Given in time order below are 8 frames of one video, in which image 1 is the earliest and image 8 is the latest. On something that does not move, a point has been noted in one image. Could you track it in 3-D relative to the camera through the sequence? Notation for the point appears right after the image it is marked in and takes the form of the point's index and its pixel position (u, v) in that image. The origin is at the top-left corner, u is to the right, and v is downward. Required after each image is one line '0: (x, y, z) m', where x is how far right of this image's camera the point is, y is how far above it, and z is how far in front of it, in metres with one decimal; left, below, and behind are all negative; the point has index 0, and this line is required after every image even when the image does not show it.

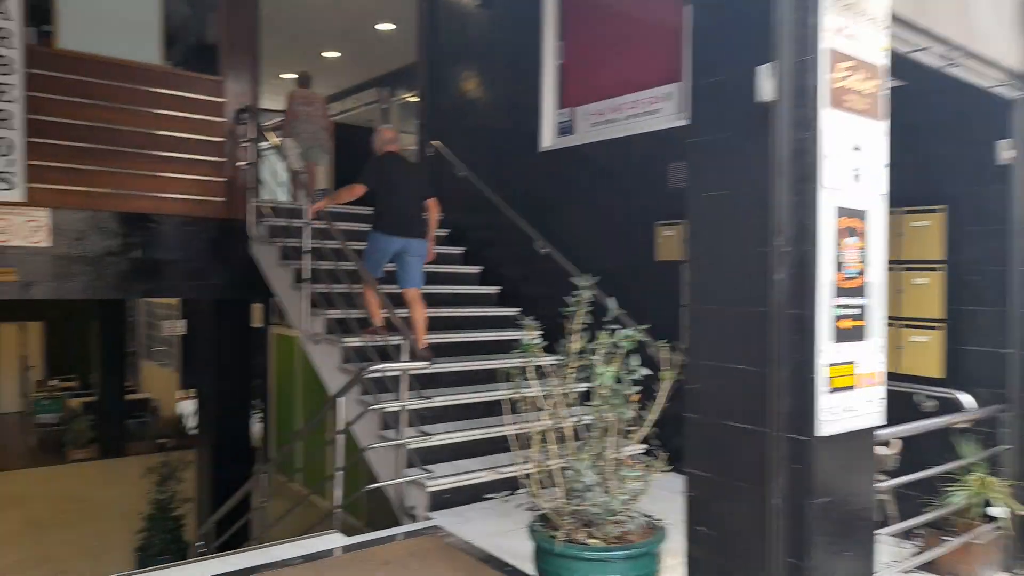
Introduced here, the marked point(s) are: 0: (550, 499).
0: (+0.1, -0.7, +2.4) m
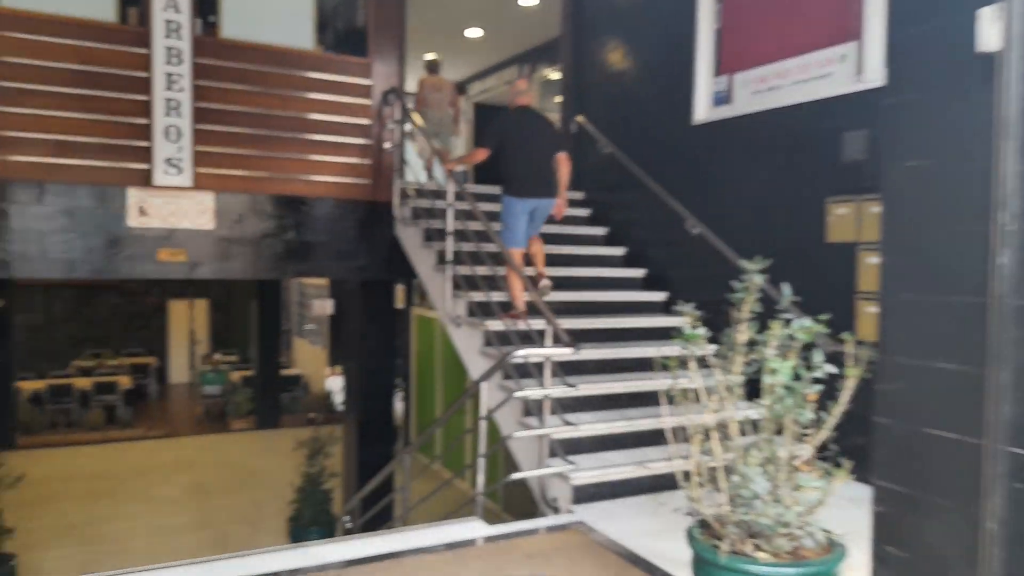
0: (+0.6, -0.6, +2.2) m
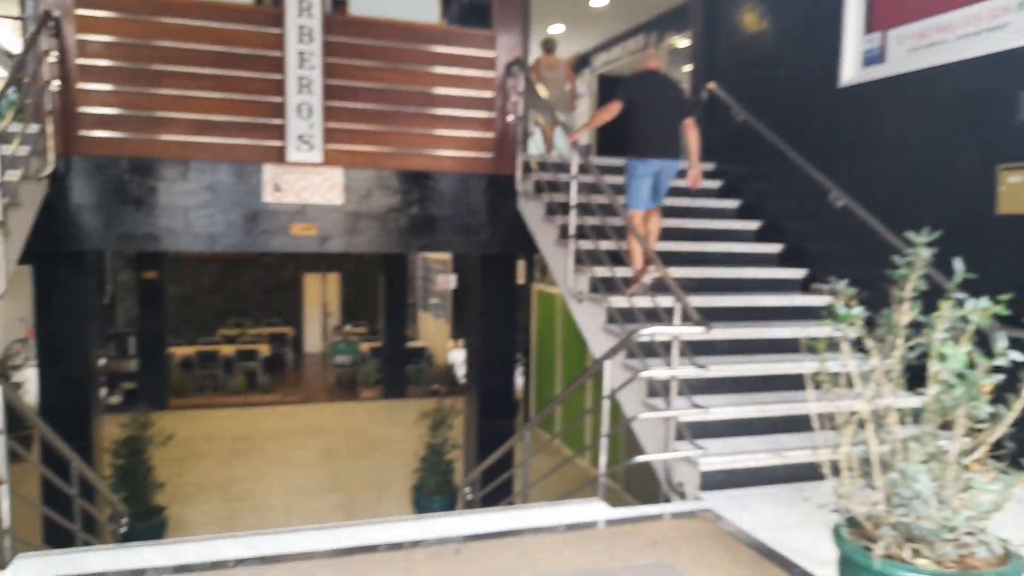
0: (+0.9, -0.6, +2.0) m
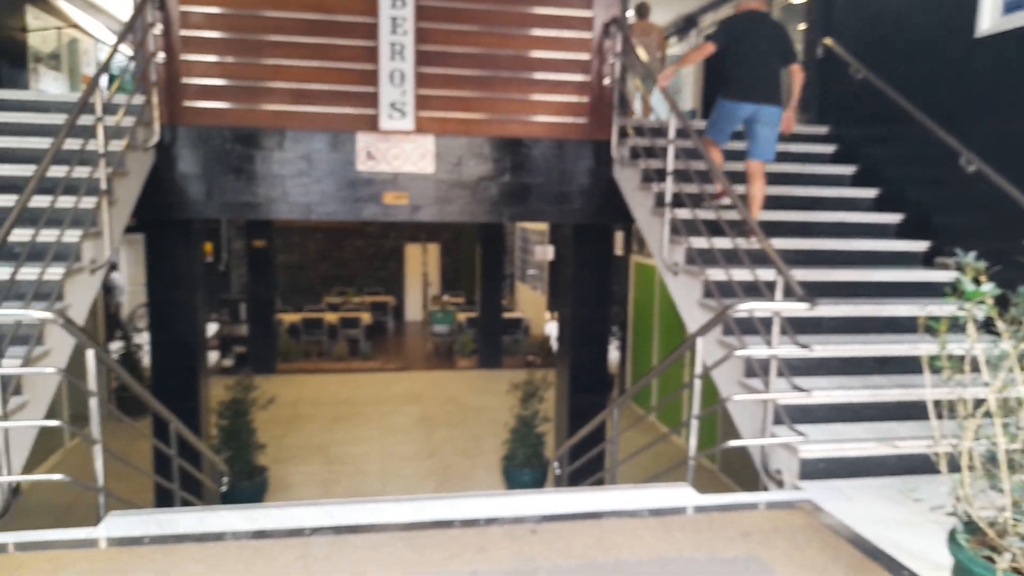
0: (+1.1, -0.5, +1.7) m
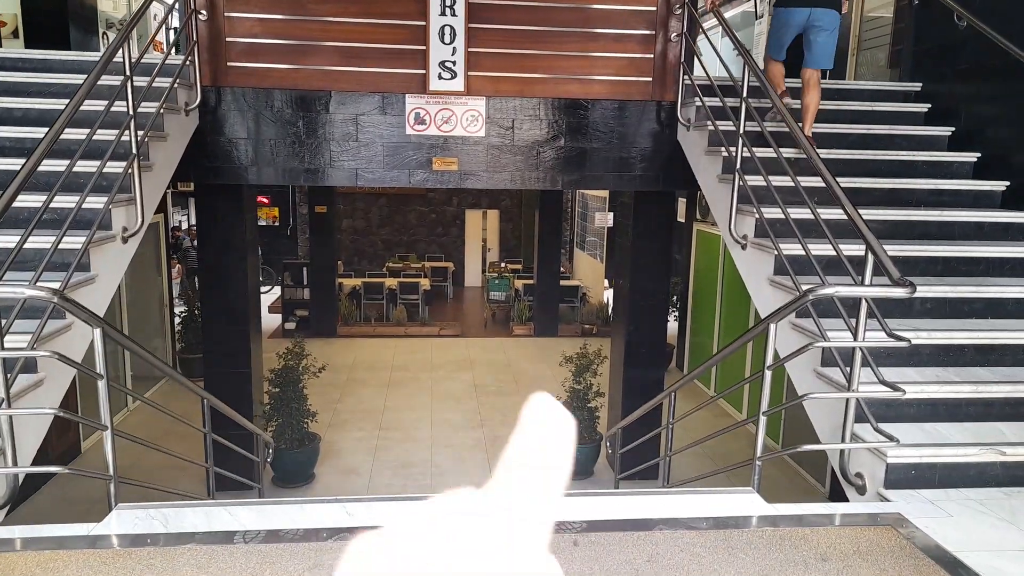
0: (+1.2, -0.5, +1.4) m
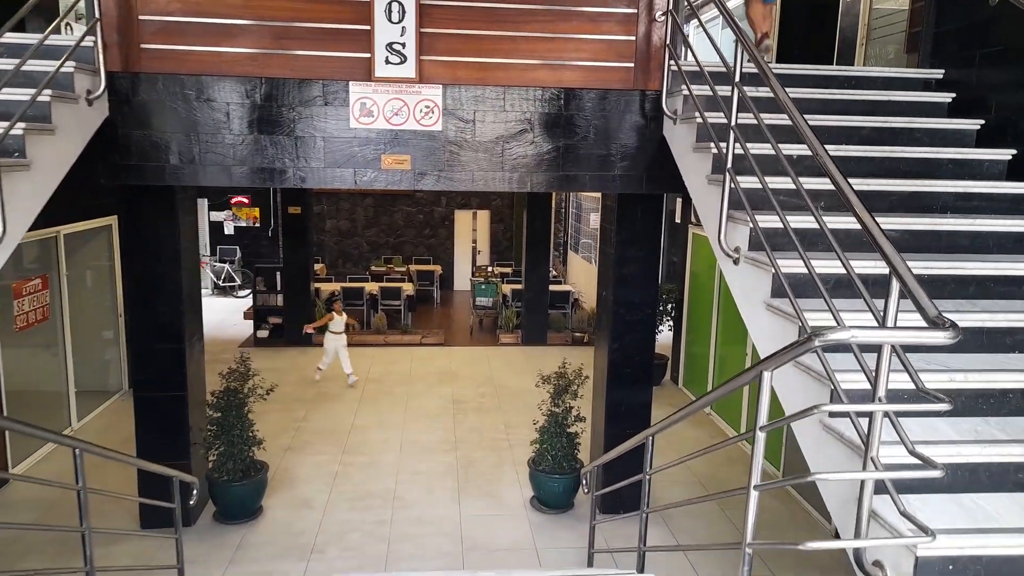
0: (+1.0, -0.6, +0.8) m
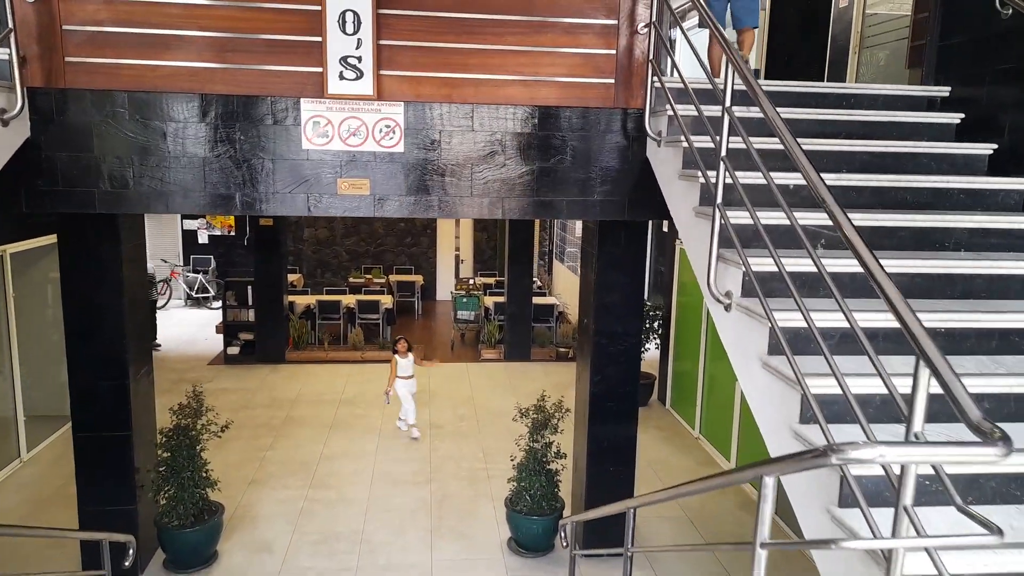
0: (+0.9, -0.8, +0.5) m
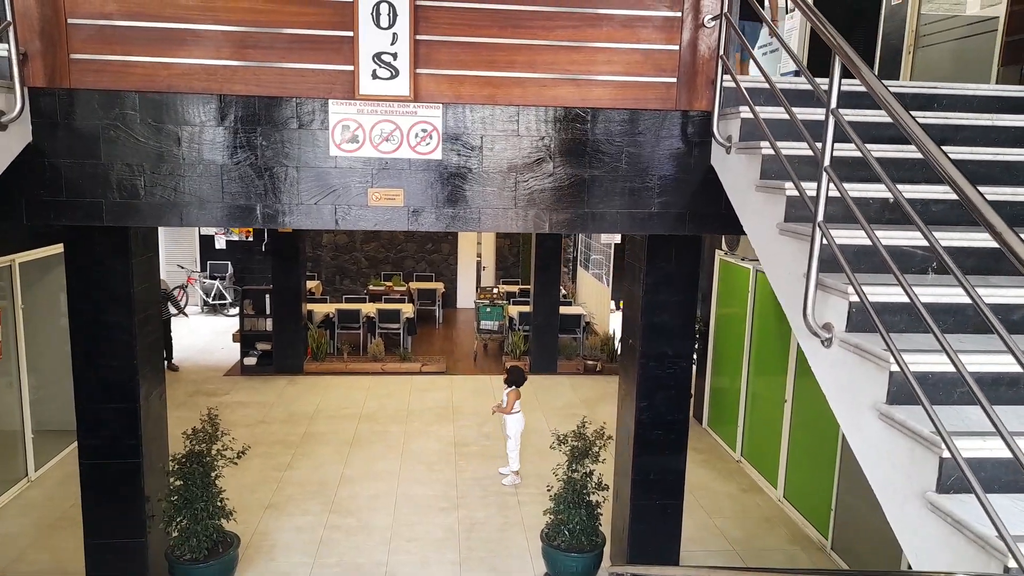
0: (+1.0, -0.8, +0.1) m
